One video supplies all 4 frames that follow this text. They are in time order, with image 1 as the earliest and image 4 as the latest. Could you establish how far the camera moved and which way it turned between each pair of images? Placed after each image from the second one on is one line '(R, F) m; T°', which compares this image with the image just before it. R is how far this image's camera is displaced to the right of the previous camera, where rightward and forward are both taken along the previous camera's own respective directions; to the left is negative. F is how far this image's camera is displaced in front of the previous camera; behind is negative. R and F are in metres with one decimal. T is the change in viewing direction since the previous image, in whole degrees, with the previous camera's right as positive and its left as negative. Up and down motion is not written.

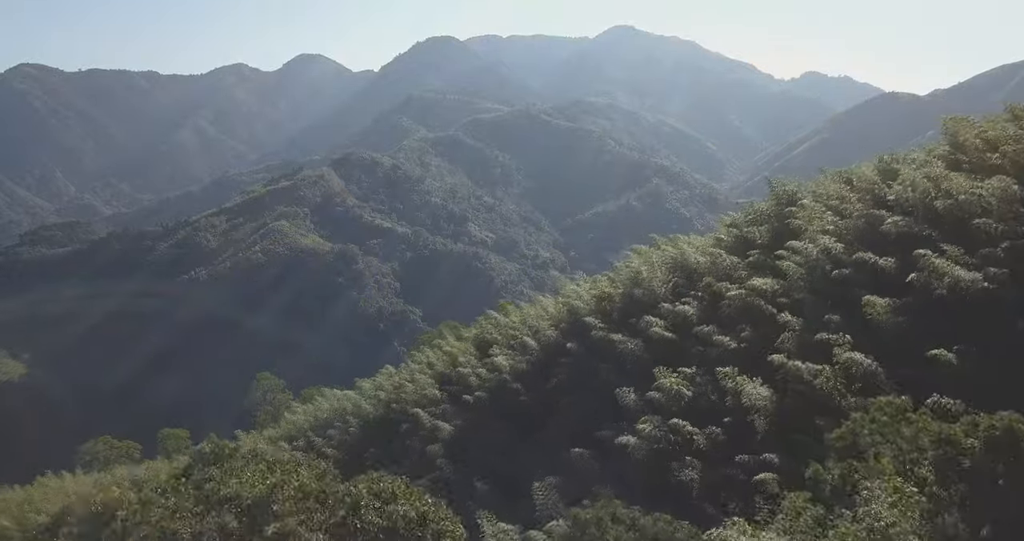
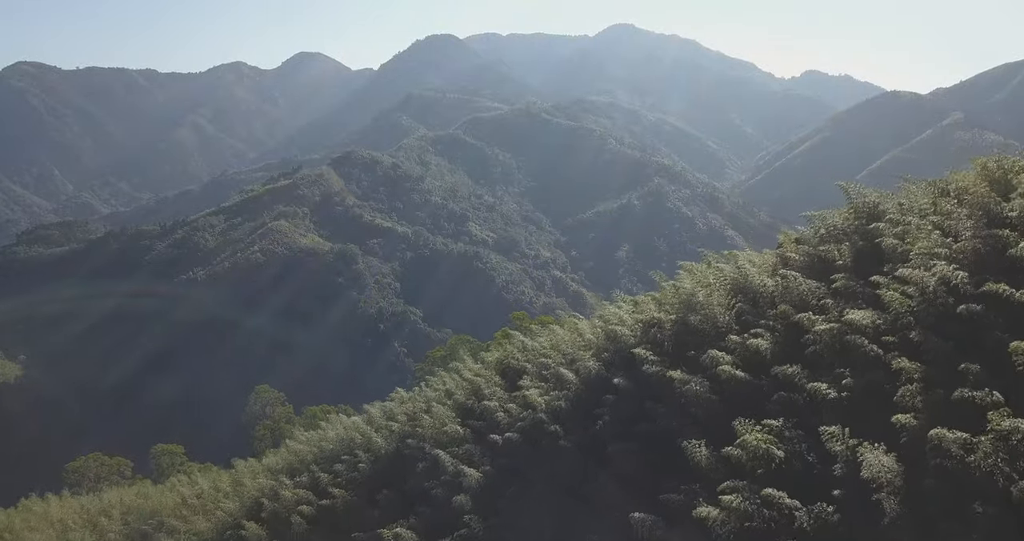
(-0.3, +0.7) m; 0°
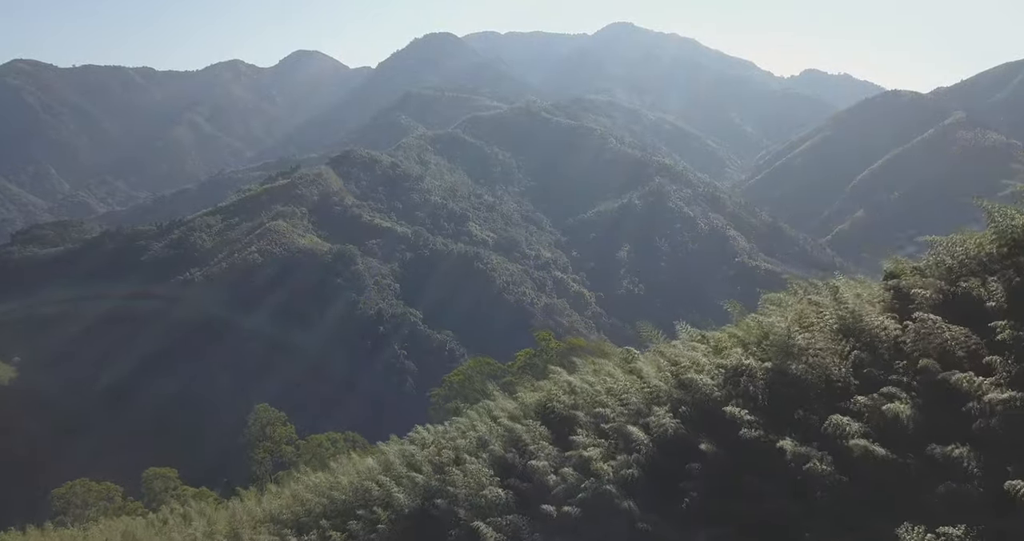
(-0.4, +0.9) m; 0°
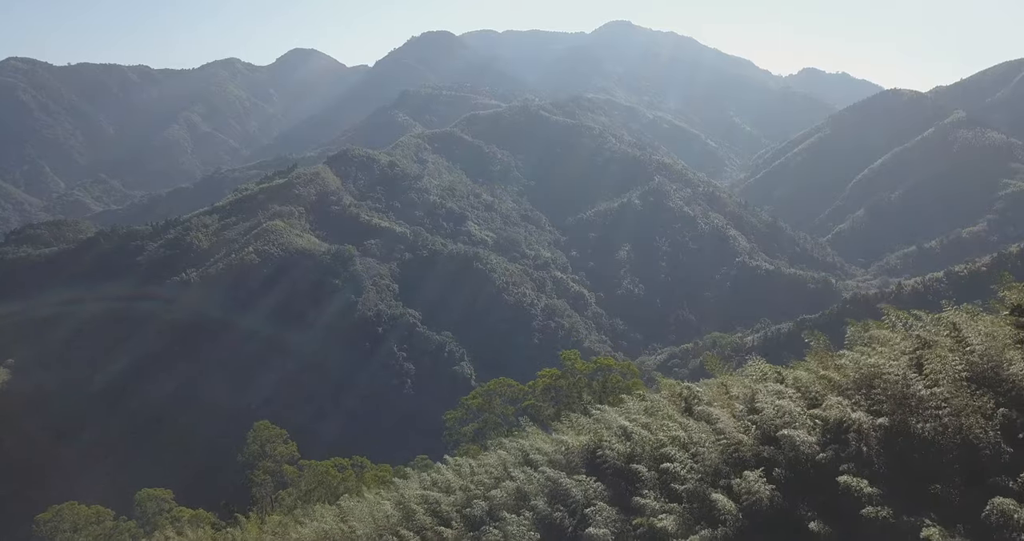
(-0.3, +0.7) m; 0°
